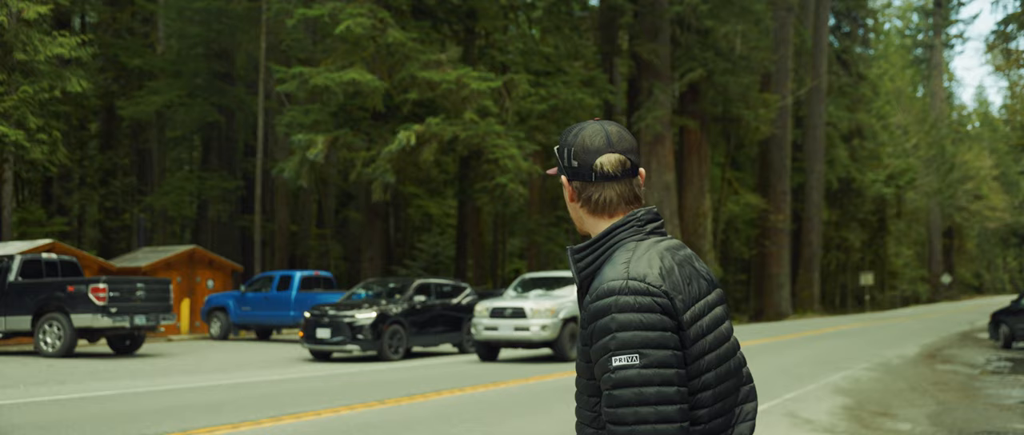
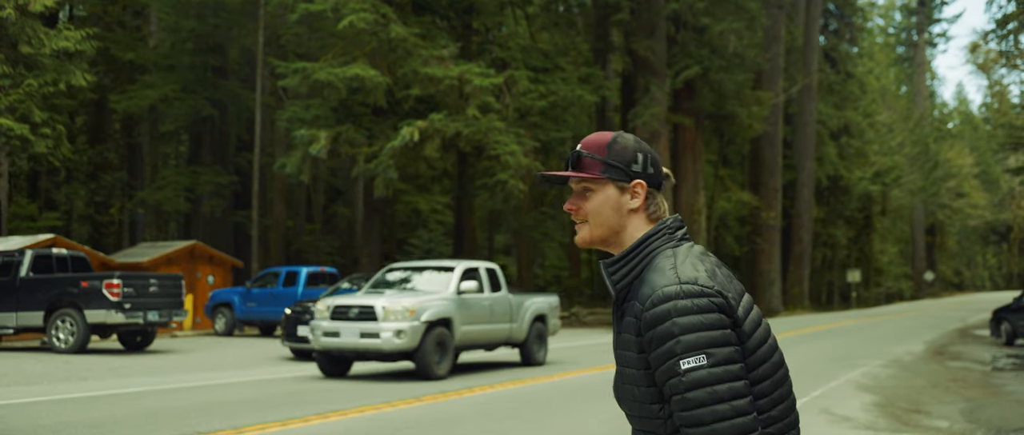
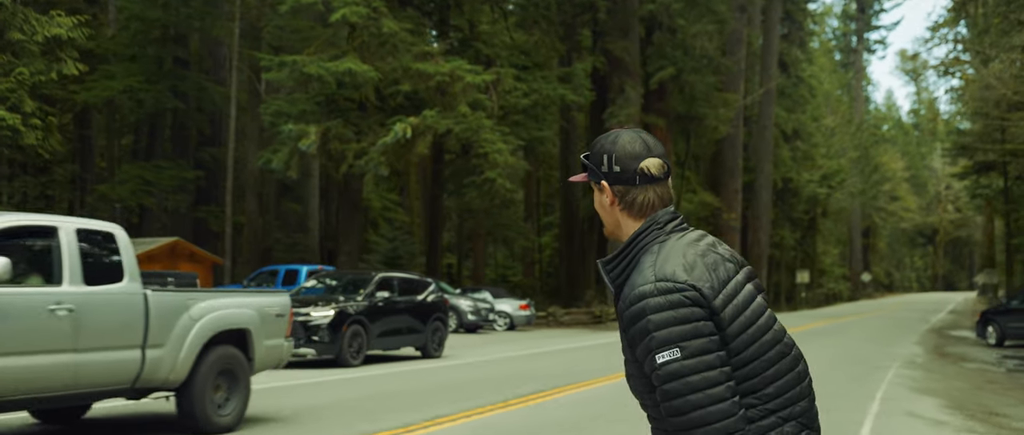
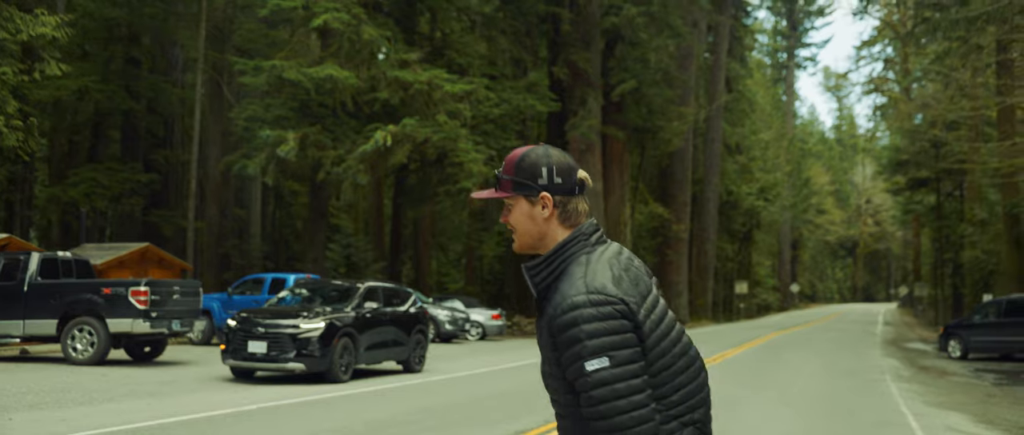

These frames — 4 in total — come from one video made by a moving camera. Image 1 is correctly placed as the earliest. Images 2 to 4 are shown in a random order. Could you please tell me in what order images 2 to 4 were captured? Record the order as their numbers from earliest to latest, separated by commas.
2, 3, 4
